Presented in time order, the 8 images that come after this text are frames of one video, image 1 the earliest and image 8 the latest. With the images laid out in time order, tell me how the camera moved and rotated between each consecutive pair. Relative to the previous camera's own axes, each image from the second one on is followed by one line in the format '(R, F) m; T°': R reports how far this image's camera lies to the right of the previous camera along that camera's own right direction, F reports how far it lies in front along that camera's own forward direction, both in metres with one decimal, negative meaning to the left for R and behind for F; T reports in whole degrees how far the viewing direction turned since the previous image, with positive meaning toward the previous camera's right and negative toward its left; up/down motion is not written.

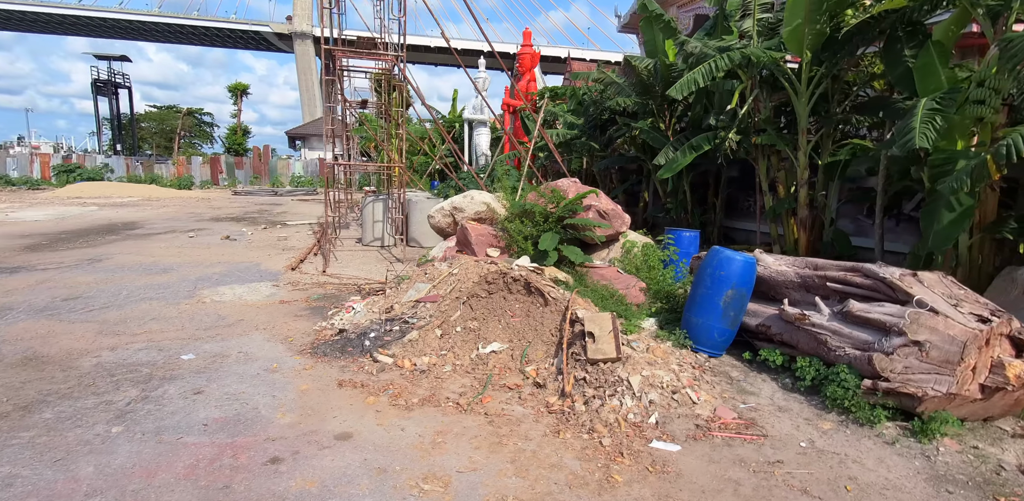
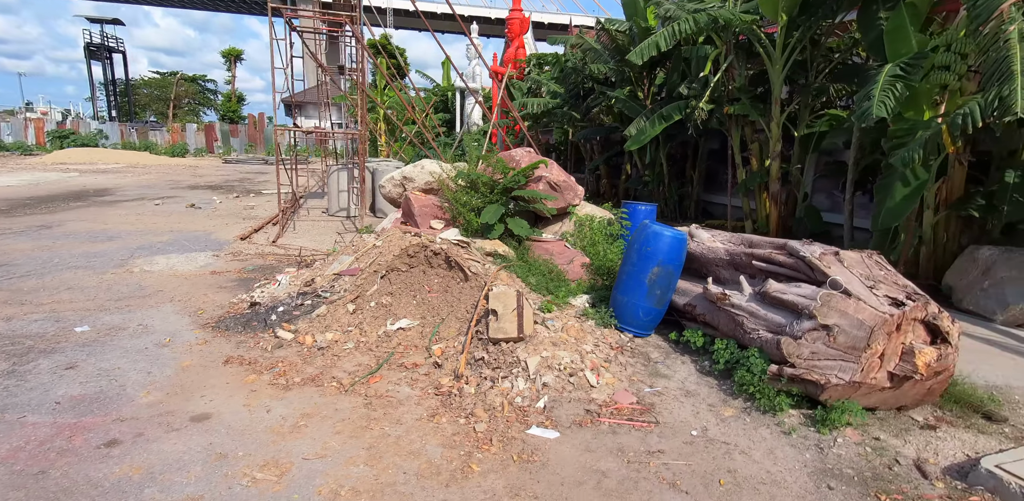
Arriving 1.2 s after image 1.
(+0.7, +0.2) m; 0°
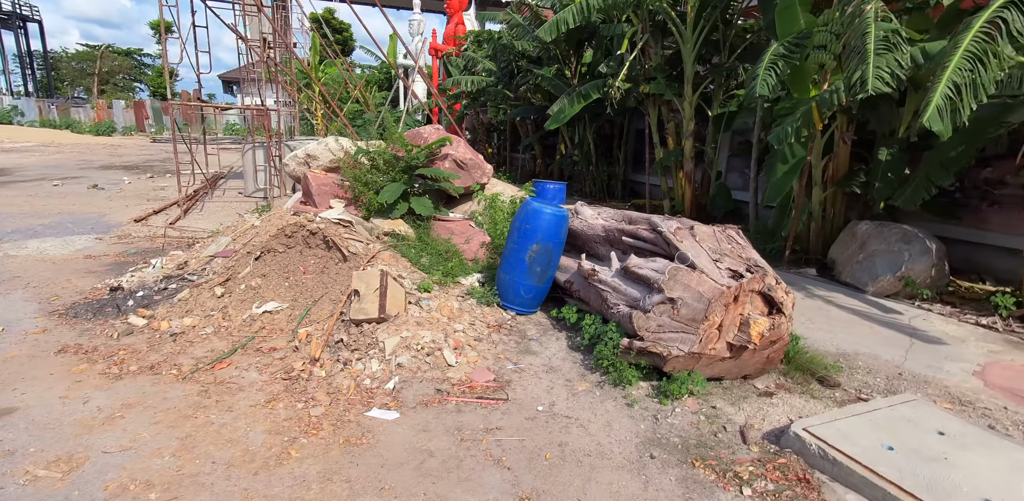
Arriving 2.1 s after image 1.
(+0.6, 0.0) m; +5°
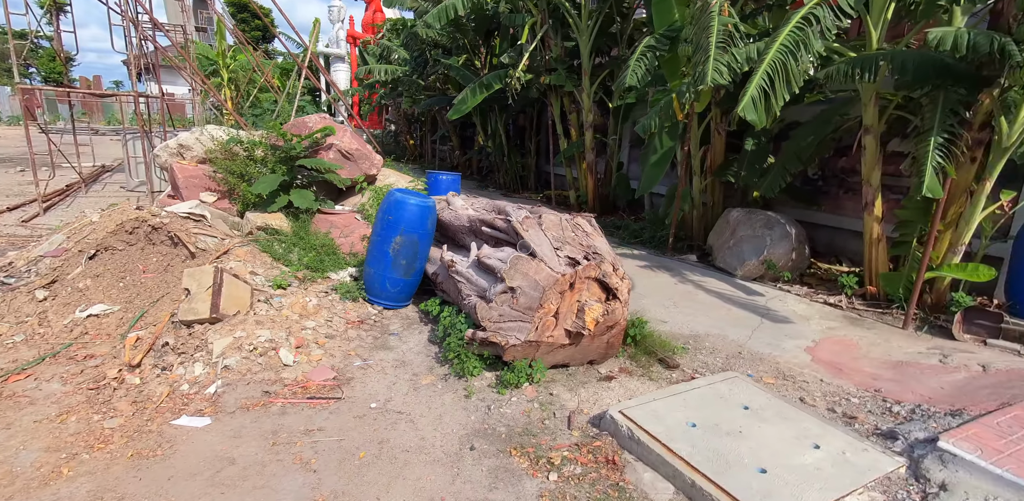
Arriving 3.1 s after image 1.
(+0.5, 0.0) m; +7°
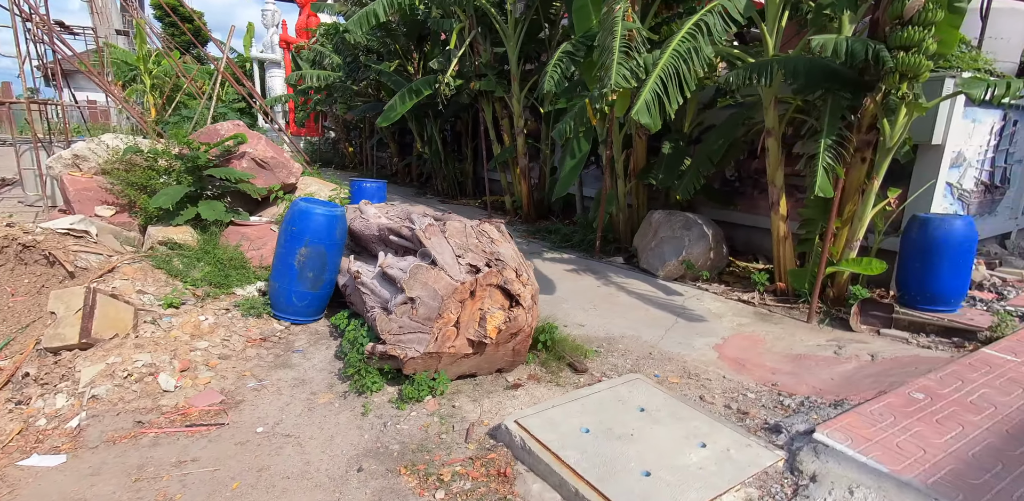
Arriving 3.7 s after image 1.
(+0.3, +0.1) m; +5°
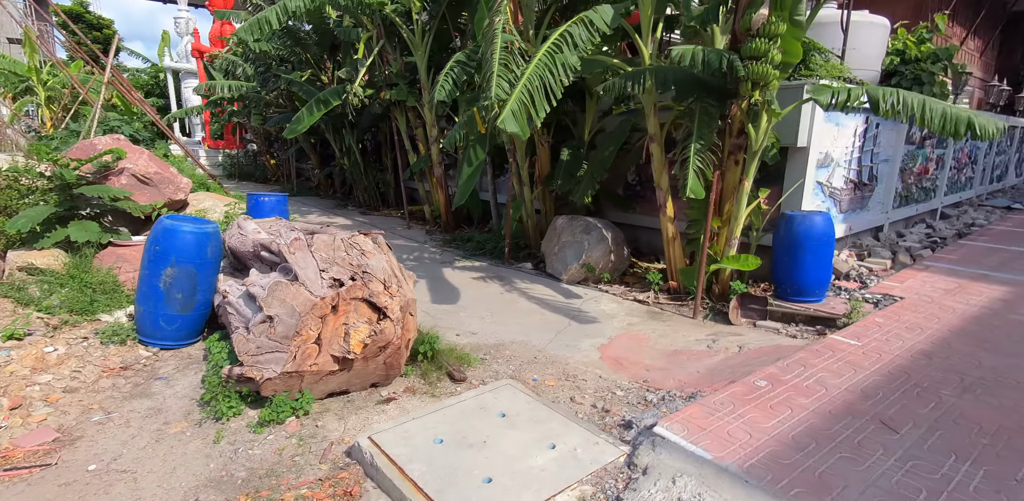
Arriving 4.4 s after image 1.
(+0.4, 0.0) m; +6°
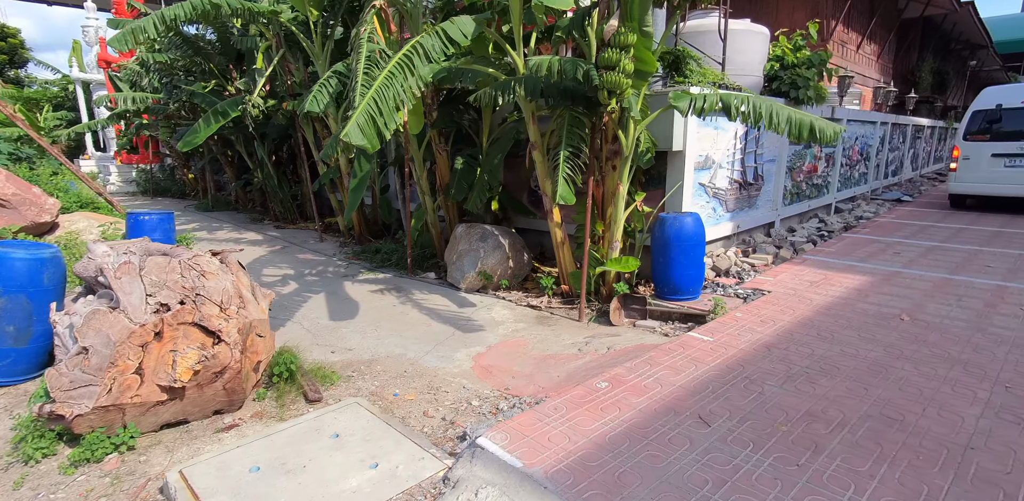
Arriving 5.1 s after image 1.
(+0.6, 0.0) m; +6°
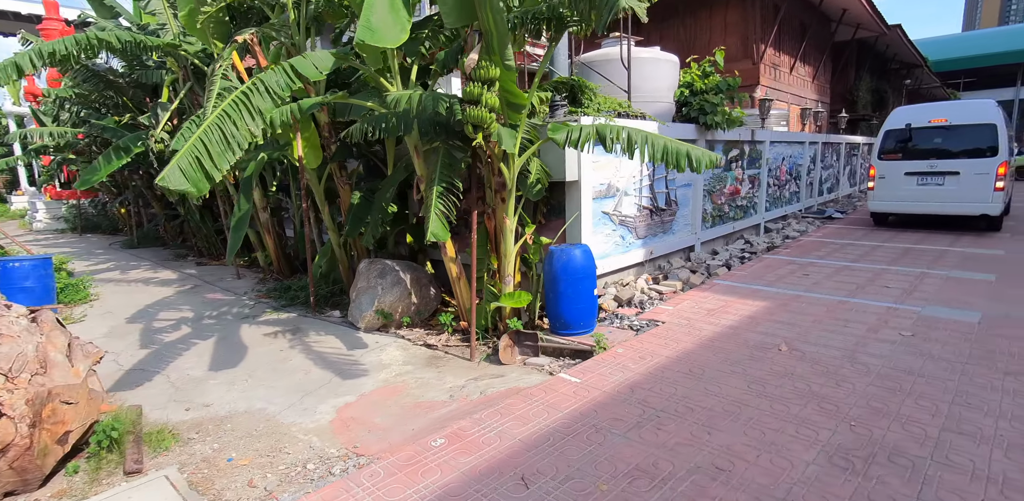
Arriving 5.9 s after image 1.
(+0.7, +0.2) m; +3°
